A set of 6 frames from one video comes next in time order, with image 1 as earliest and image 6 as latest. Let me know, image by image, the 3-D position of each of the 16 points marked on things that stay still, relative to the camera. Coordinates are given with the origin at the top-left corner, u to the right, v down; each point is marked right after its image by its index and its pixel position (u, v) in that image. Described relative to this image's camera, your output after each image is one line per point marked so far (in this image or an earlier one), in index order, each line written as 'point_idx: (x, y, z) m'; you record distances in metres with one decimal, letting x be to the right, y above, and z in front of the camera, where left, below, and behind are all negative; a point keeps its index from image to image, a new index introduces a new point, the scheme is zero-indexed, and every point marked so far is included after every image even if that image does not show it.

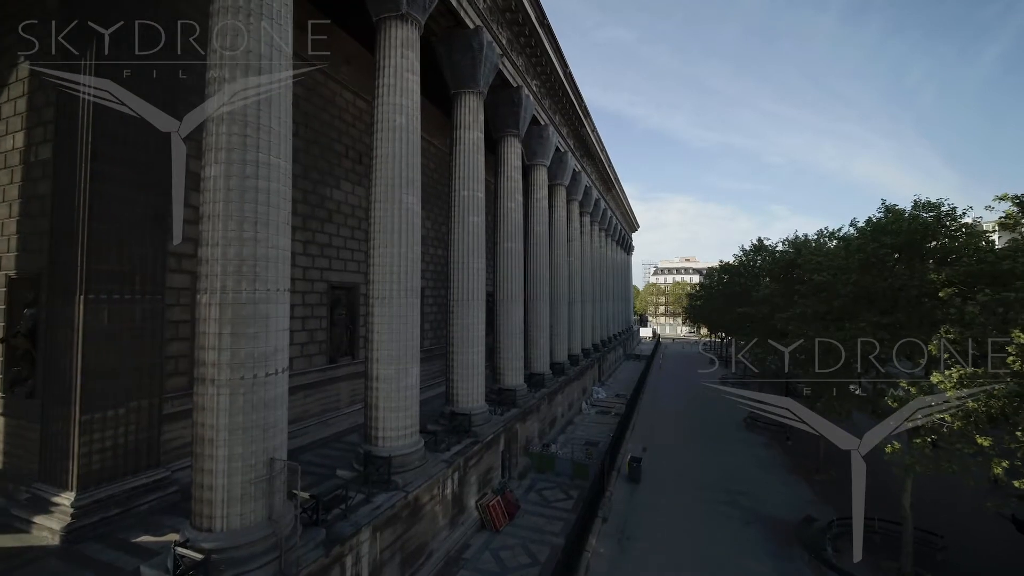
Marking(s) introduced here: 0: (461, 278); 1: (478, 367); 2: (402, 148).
0: (-1.0, +0.2, +14.1) m
1: (-0.6, -1.5, +14.1) m
2: (-1.5, +2.0, +10.5) m
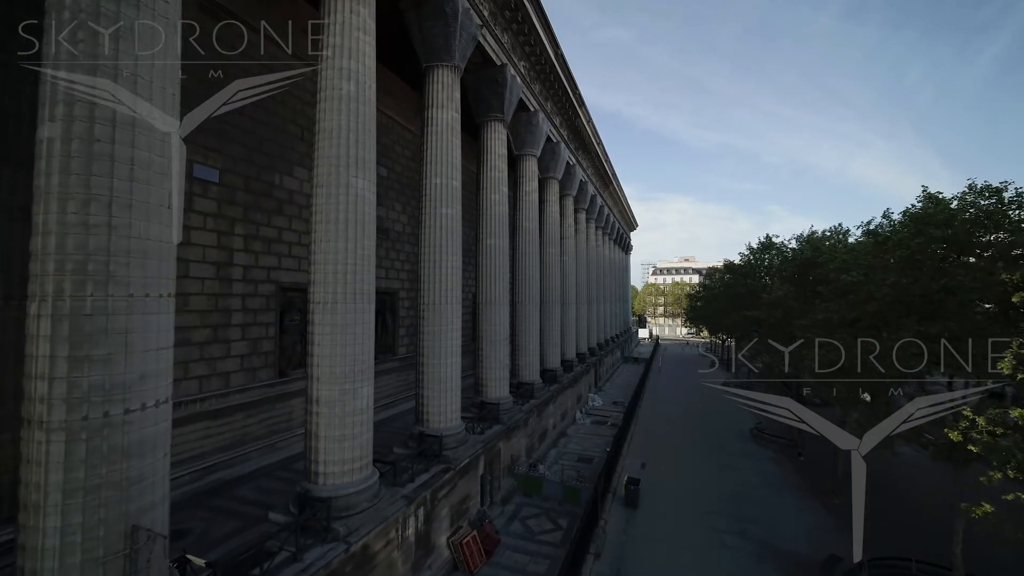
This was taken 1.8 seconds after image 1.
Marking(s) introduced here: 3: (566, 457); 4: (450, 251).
0: (-1.3, +0.1, +12.3) m
1: (-1.0, -1.5, +12.3) m
2: (-1.9, +2.0, +8.7) m
3: (+1.3, -4.2, +18.8) m
4: (-1.0, +0.6, +12.4) m
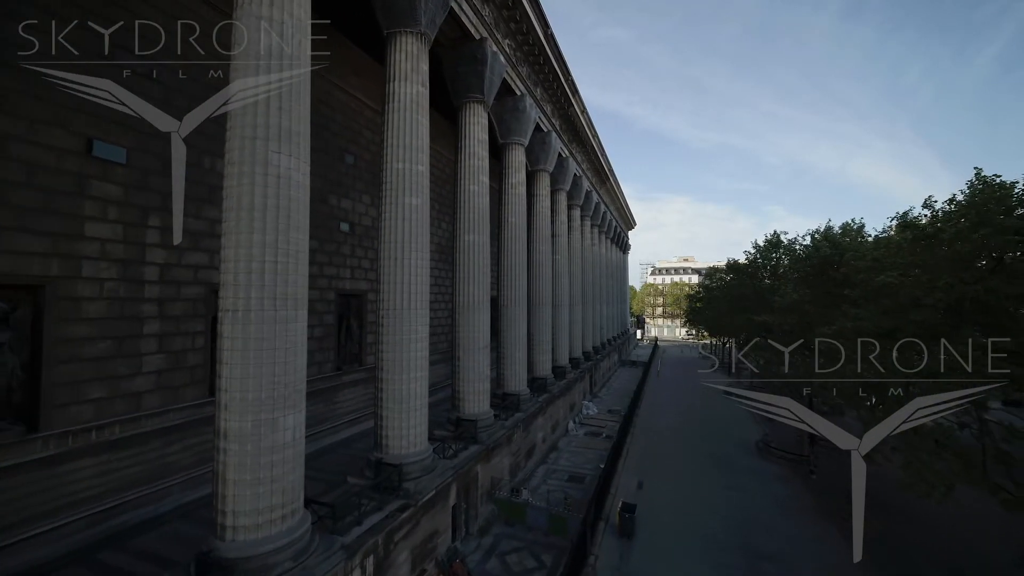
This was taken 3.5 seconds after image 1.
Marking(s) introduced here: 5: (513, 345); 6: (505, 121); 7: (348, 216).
0: (-1.7, +0.1, +10.6) m
1: (-1.3, -1.6, +10.6) m
2: (-2.2, +1.9, +7.0) m
3: (+1.0, -4.3, +17.0) m
4: (-1.4, +0.6, +10.7) m
5: (0.0, -1.3, +17.8) m
6: (-0.2, +4.0, +18.1) m
7: (-3.1, +1.3, +14.2) m
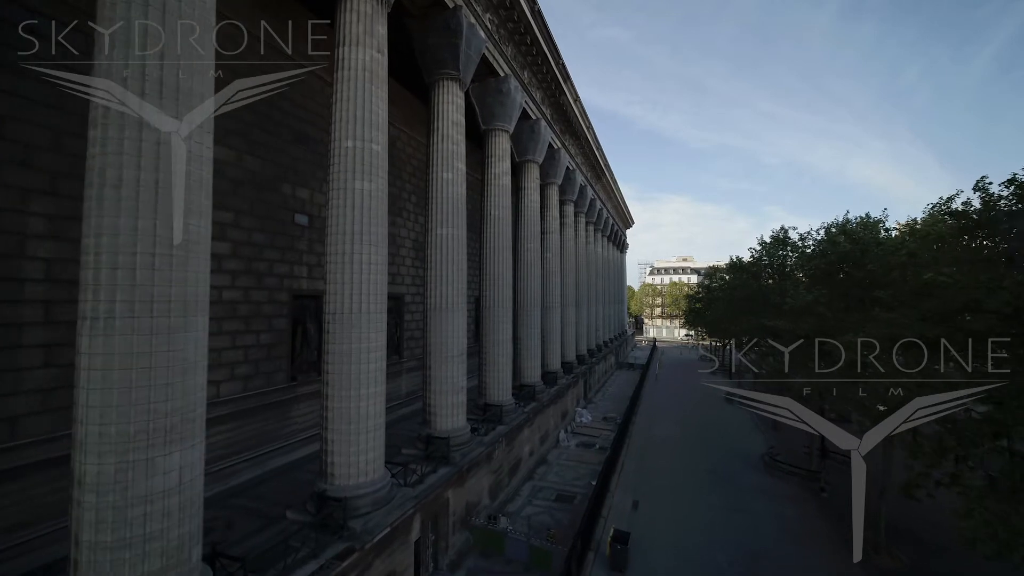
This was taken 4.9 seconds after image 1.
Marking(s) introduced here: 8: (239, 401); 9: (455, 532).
0: (-2.0, +0.1, +9.0) m
1: (-1.7, -1.6, +9.0) m
2: (-2.6, +1.9, +5.4) m
3: (+0.6, -4.3, +15.5) m
4: (-1.8, +0.6, +9.1) m
5: (-0.3, -1.3, +16.2) m
6: (-0.5, +4.0, +16.5) m
7: (-3.4, +1.3, +12.6) m
8: (-3.8, -1.6, +10.6) m
9: (-0.9, -3.7, +11.6) m
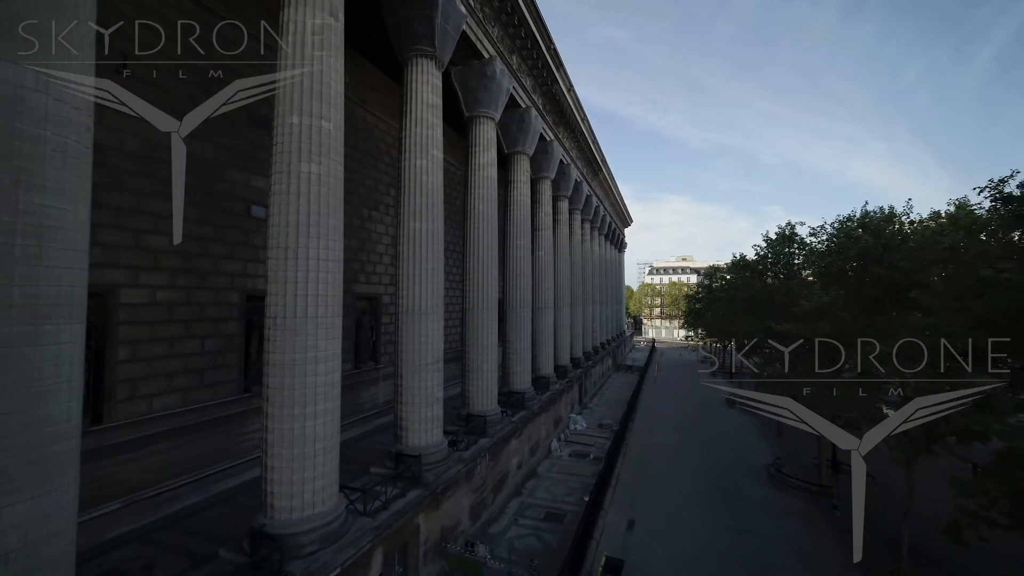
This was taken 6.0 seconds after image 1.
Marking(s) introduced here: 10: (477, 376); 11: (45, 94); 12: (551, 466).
0: (-2.3, +0.1, +7.7) m
1: (-2.0, -1.6, +7.8) m
2: (-2.9, +1.9, +4.1) m
3: (+0.3, -4.3, +14.2) m
4: (-2.0, +0.6, +7.8) m
5: (-0.6, -1.3, +14.9) m
6: (-0.8, +4.0, +15.3) m
7: (-3.7, +1.3, +11.3) m
8: (-4.1, -1.6, +9.3) m
9: (-1.1, -3.7, +10.3) m
10: (-0.7, -1.7, +14.9) m
11: (-2.7, +1.1, +4.4) m
12: (+0.9, -4.3, +18.3) m
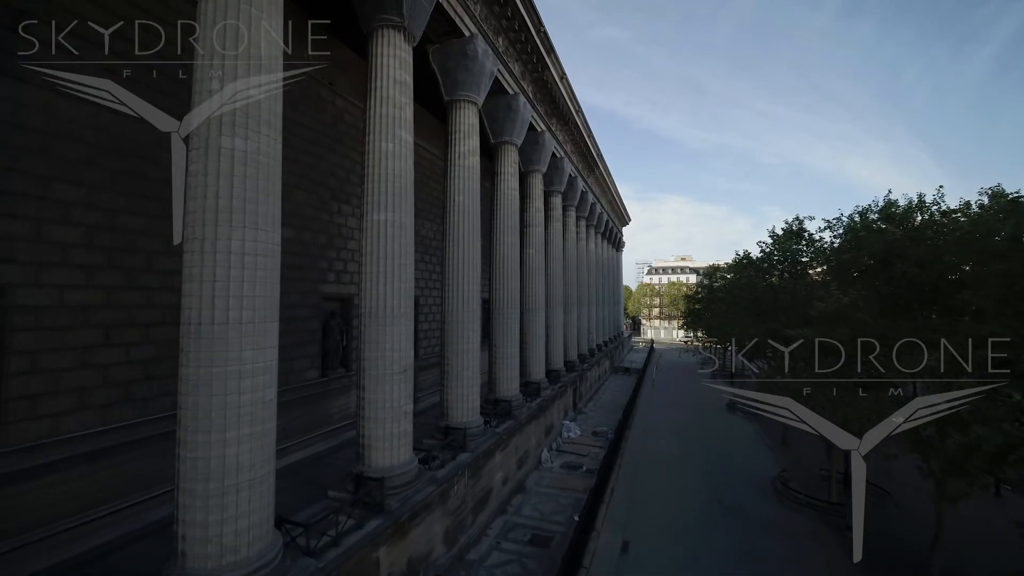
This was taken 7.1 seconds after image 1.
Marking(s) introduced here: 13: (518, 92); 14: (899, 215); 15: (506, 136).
0: (-2.6, +0.1, +6.4) m
1: (-2.3, -1.6, +6.5) m
2: (-3.2, +1.9, +2.9) m
3: (0.0, -4.2, +12.9) m
4: (-2.3, +0.6, +6.6) m
5: (-0.9, -1.3, +13.6) m
6: (-1.1, +4.0, +14.0) m
7: (-4.0, +1.3, +10.0) m
8: (-4.4, -1.6, +8.0) m
9: (-1.4, -3.7, +9.0) m
10: (-1.0, -1.7, +13.6) m
11: (-3.0, +1.1, +3.2) m
12: (+0.6, -4.3, +17.1) m
13: (+0.1, +4.6, +17.6) m
14: (+6.3, +1.2, +12.5) m
15: (-0.1, +3.6, +17.8) m
